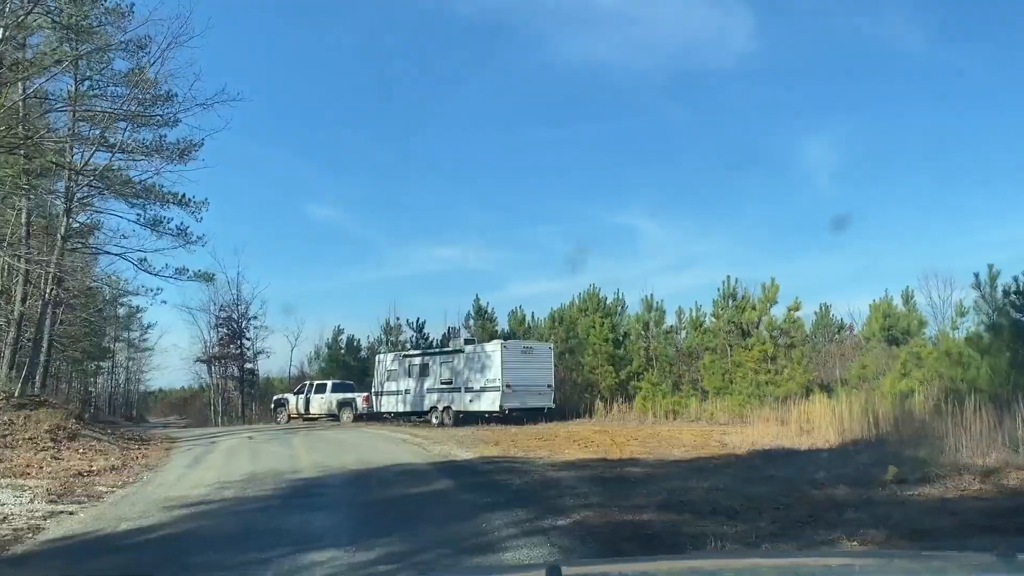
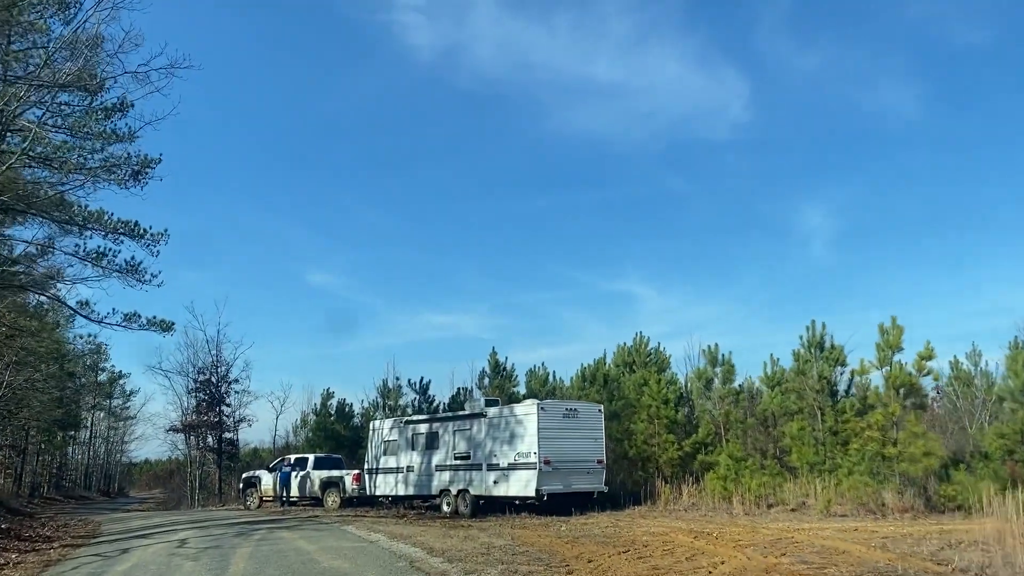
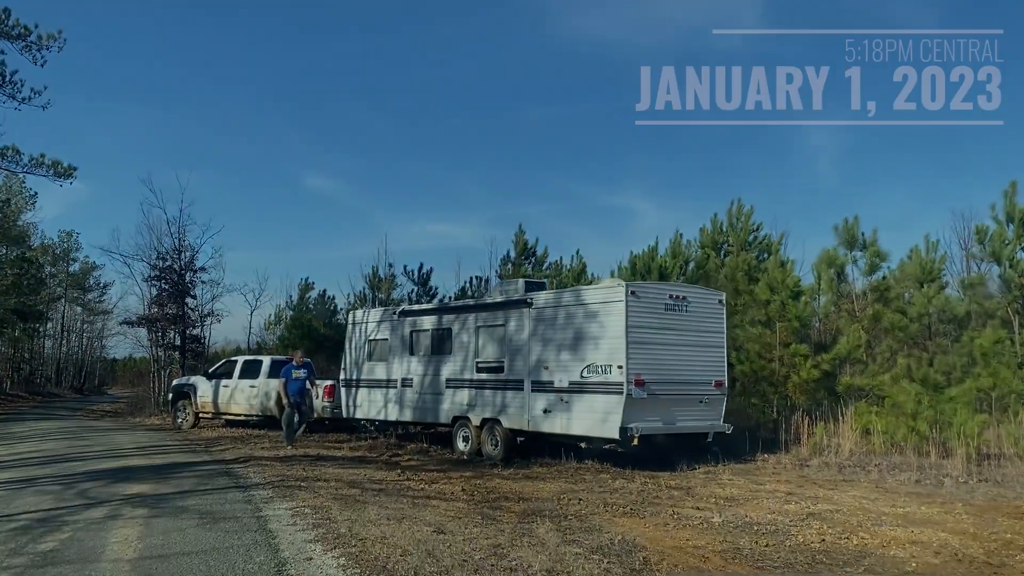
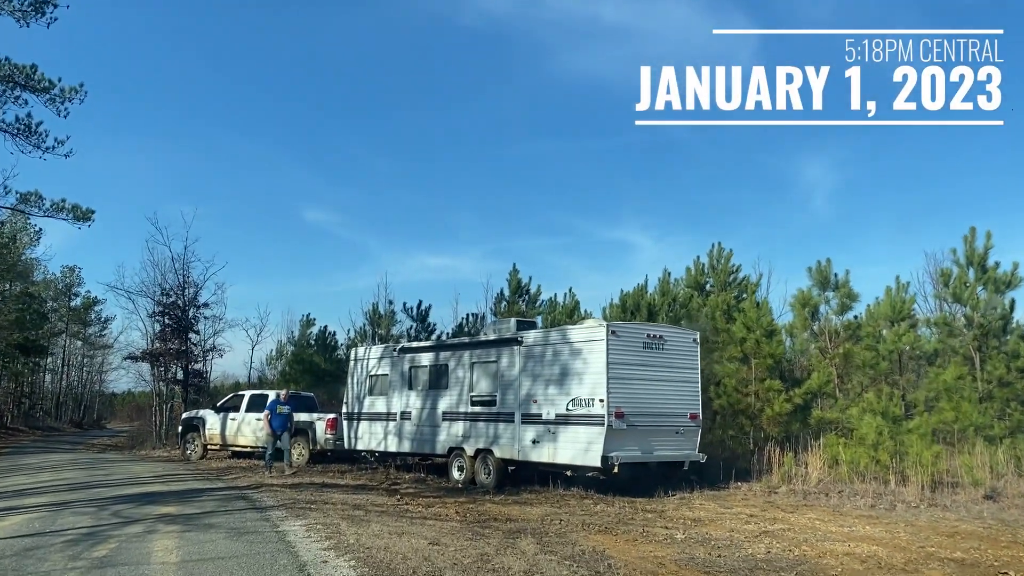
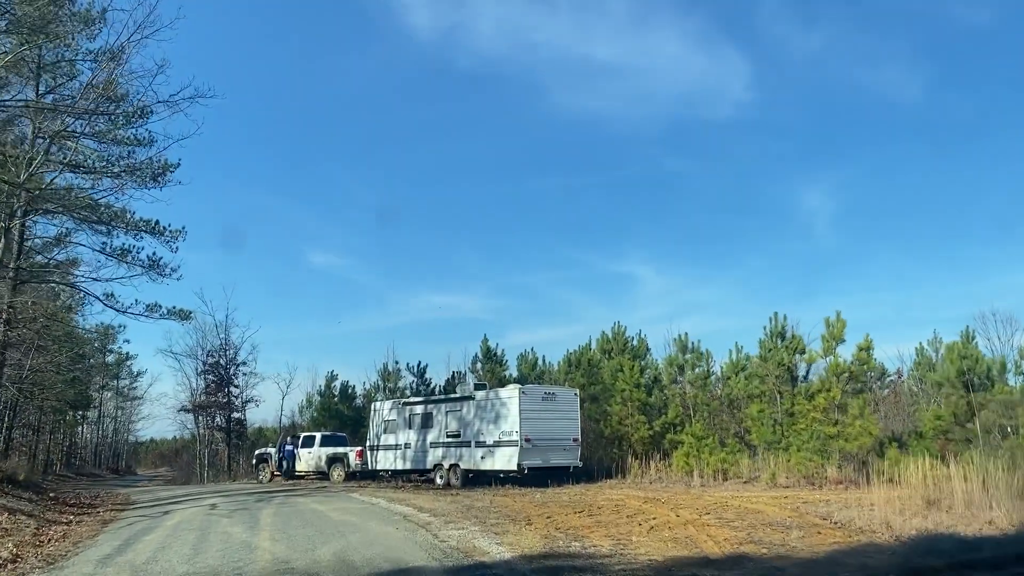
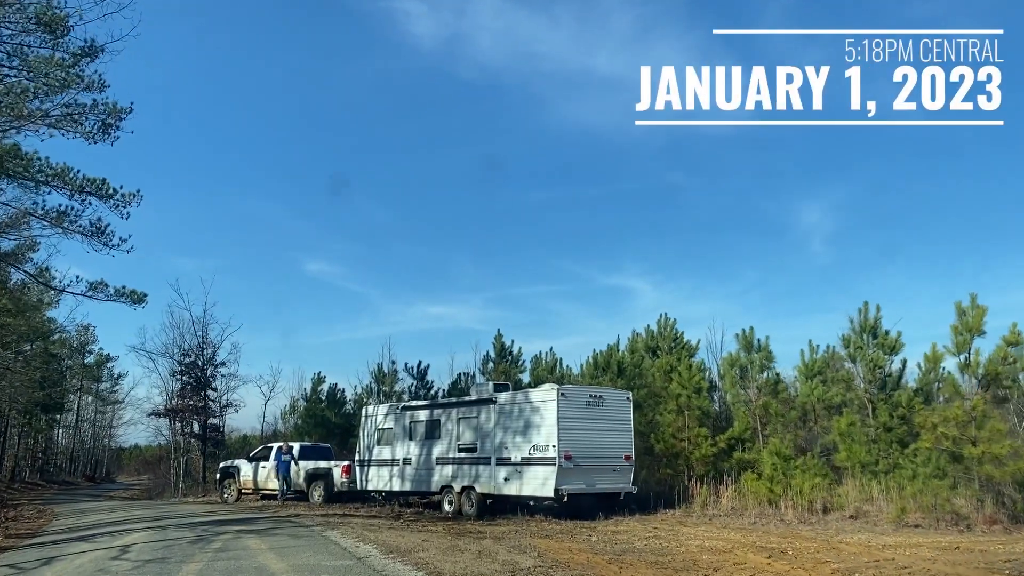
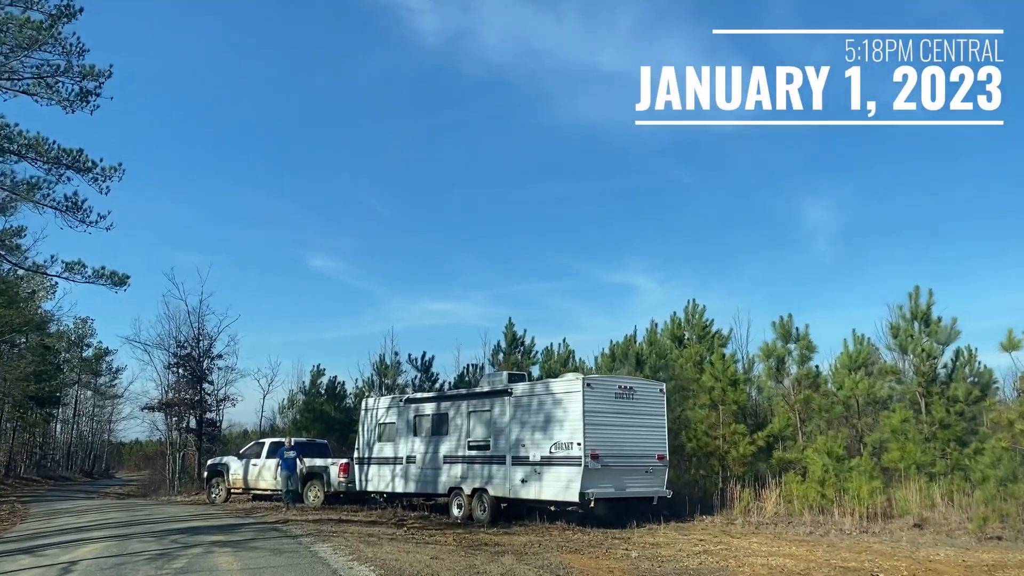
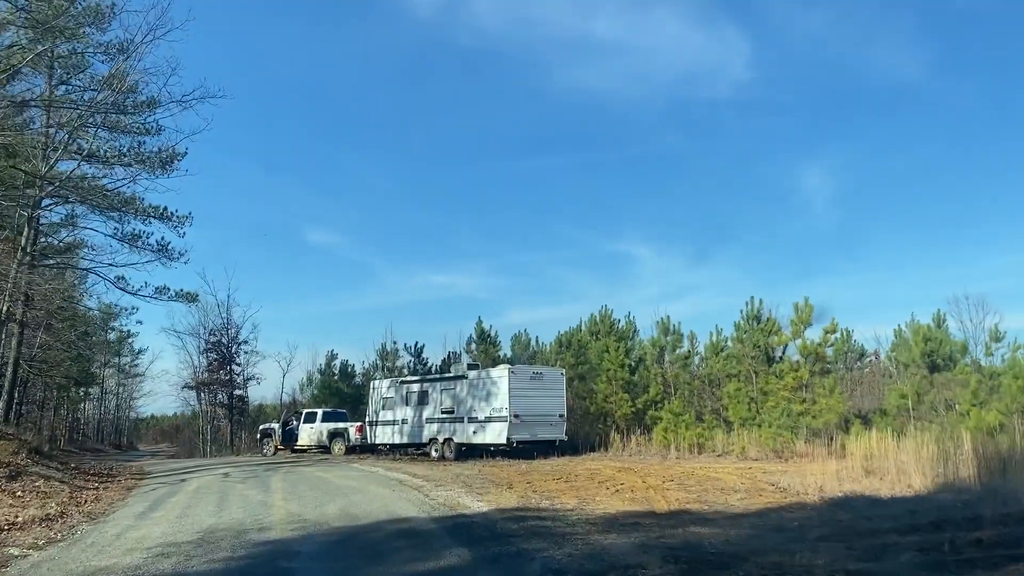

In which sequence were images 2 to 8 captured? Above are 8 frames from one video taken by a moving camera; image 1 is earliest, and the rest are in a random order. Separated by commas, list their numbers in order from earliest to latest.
8, 5, 2, 6, 7, 4, 3
